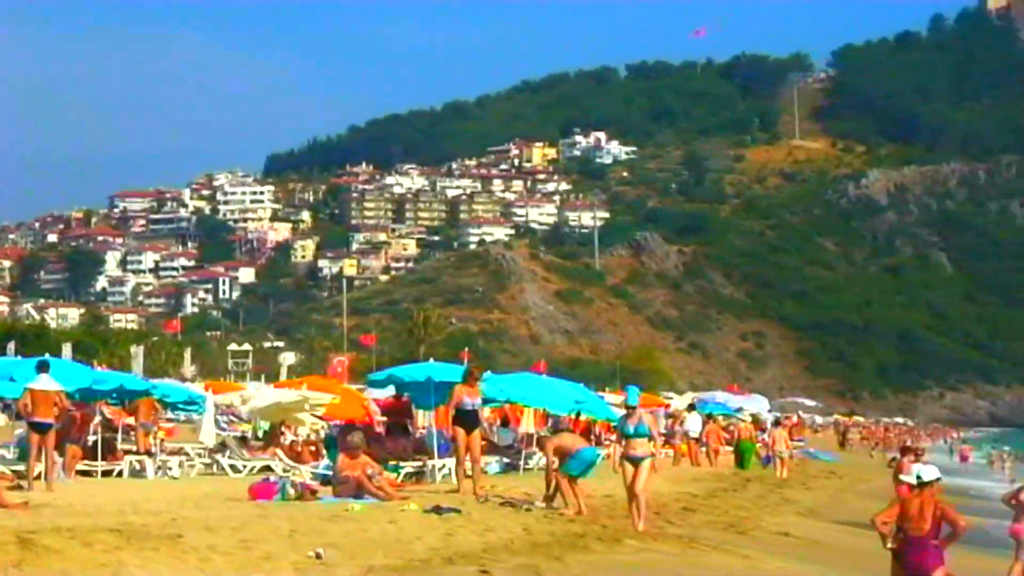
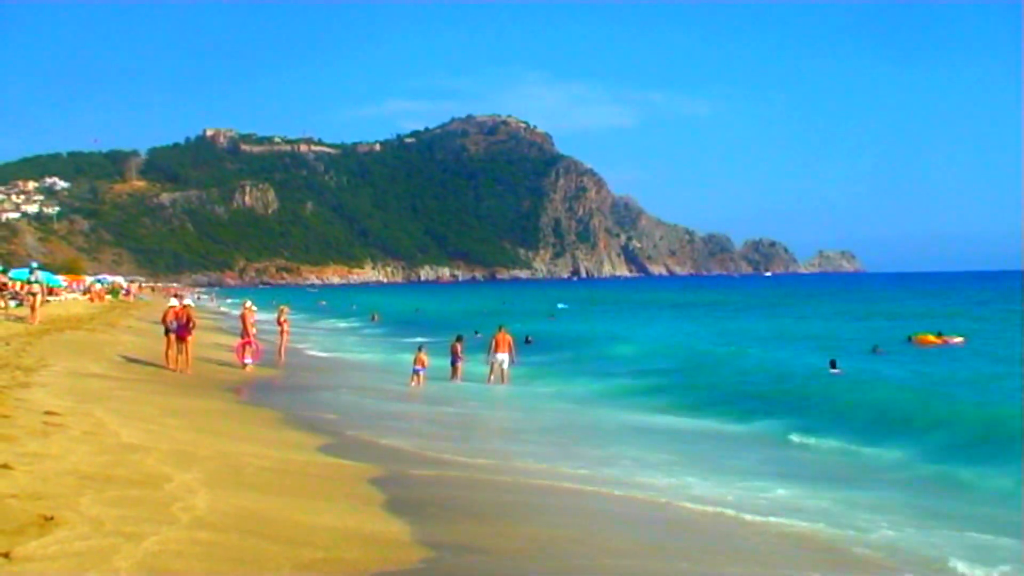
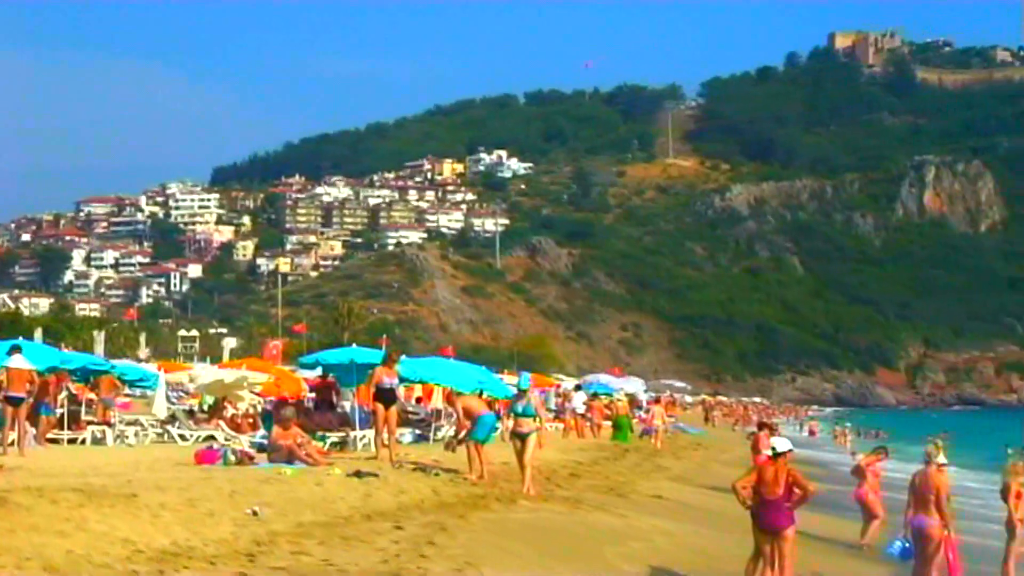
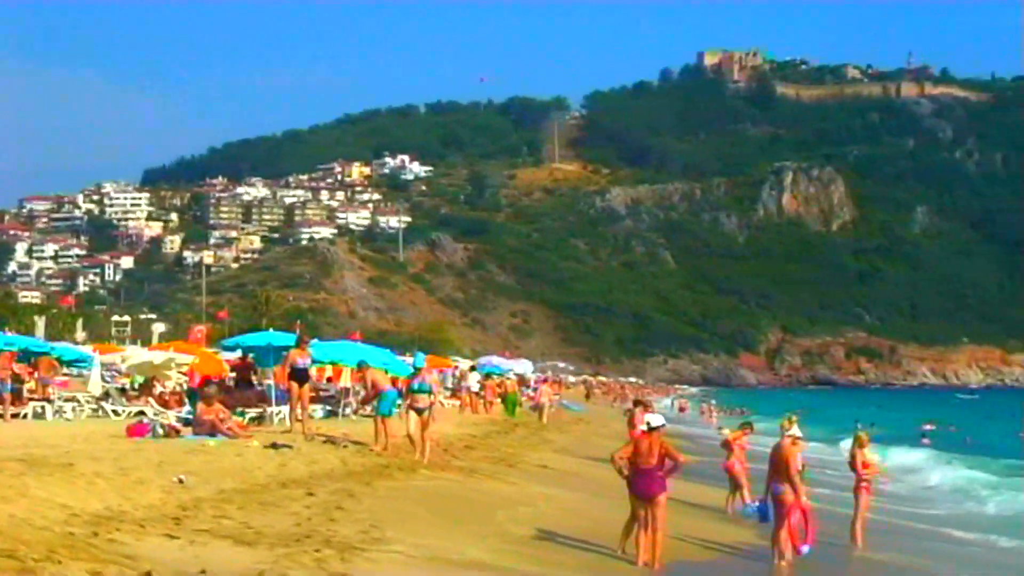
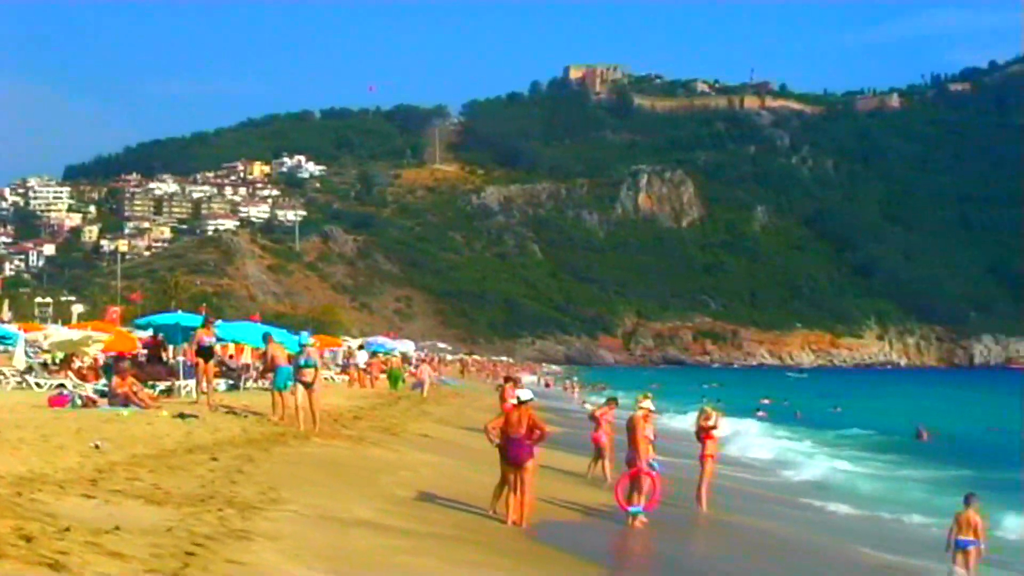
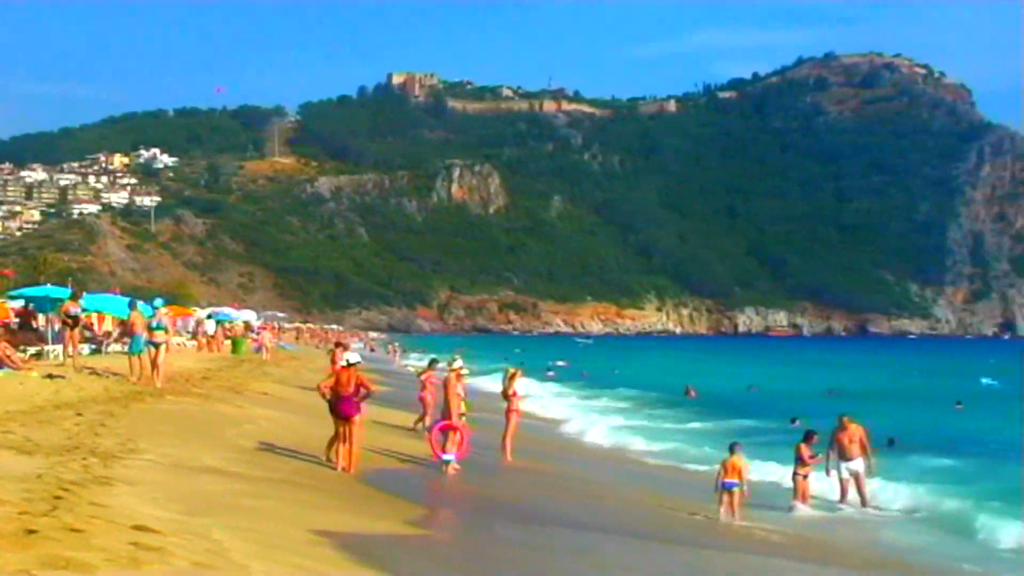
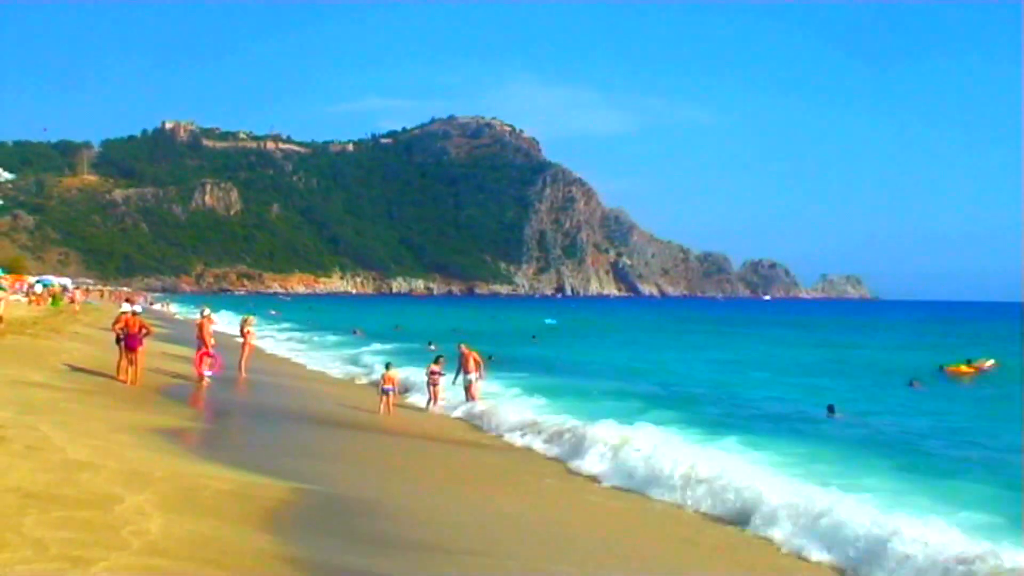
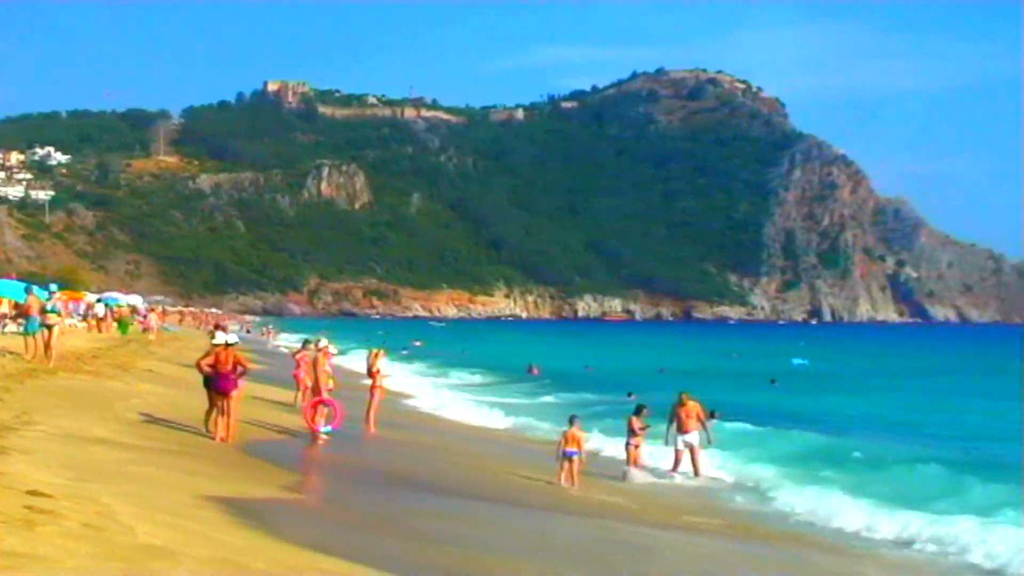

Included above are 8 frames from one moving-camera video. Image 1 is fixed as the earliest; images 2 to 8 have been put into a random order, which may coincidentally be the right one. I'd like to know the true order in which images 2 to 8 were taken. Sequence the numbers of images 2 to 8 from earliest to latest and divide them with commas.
3, 4, 5, 6, 8, 7, 2
